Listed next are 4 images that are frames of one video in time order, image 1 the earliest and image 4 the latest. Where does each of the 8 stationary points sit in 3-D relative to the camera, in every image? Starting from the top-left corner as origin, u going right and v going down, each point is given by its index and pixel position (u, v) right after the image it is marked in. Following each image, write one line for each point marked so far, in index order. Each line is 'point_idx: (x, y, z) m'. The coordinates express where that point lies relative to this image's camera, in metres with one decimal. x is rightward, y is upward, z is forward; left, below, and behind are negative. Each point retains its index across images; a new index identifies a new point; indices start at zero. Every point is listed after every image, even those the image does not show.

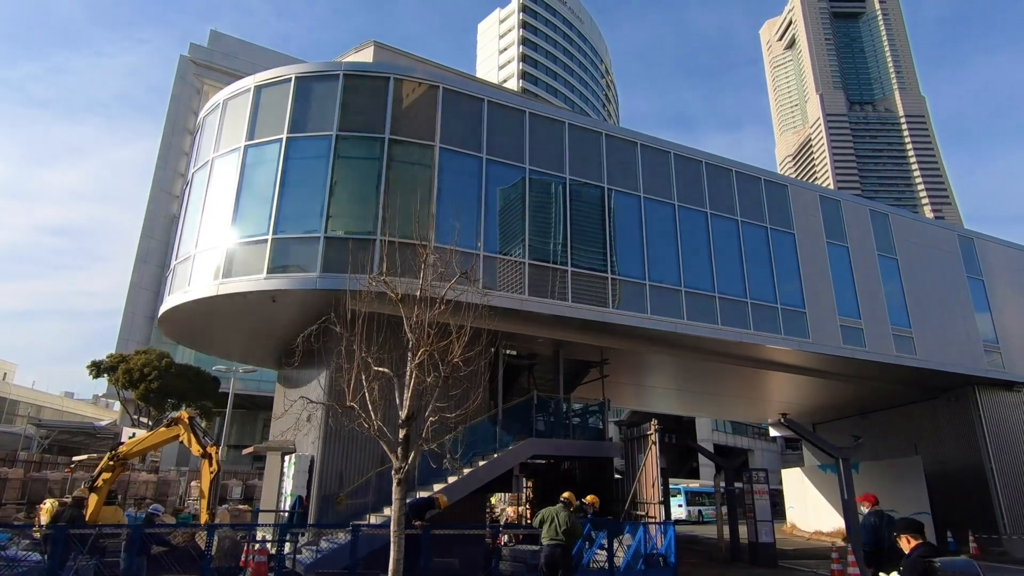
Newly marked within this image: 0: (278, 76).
0: (-5.4, +4.9, +15.1) m
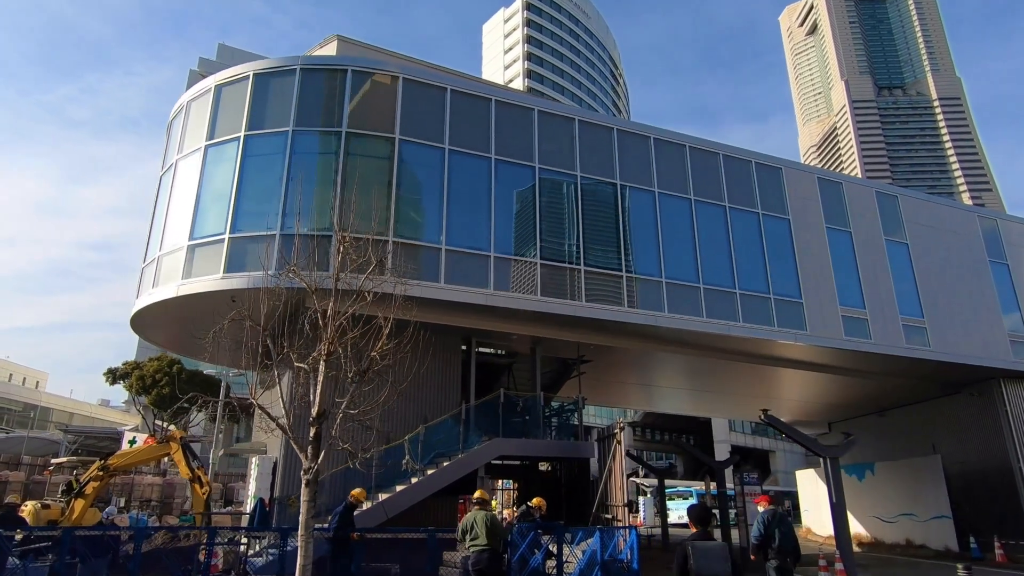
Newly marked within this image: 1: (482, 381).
0: (-6.2, +4.9, +14.8) m
1: (-0.8, -2.8, +20.2) m
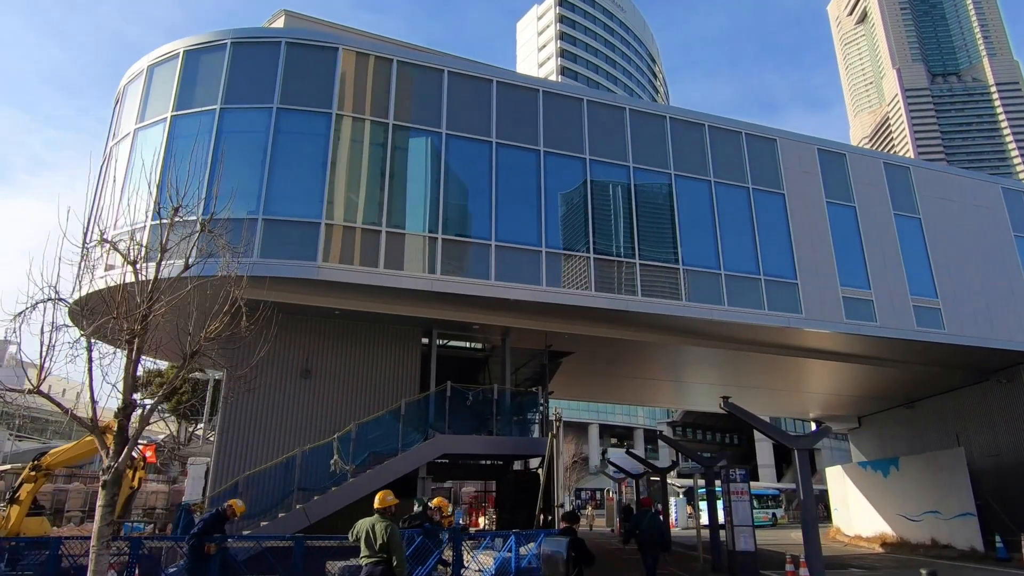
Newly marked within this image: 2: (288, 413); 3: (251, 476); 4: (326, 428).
0: (-7.4, +5.0, +14.2) m
1: (-1.4, -2.5, +19.2) m
2: (-4.6, -2.5, +13.5) m
3: (-4.5, -3.2, +11.2) m
4: (-3.9, -2.9, +13.8) m
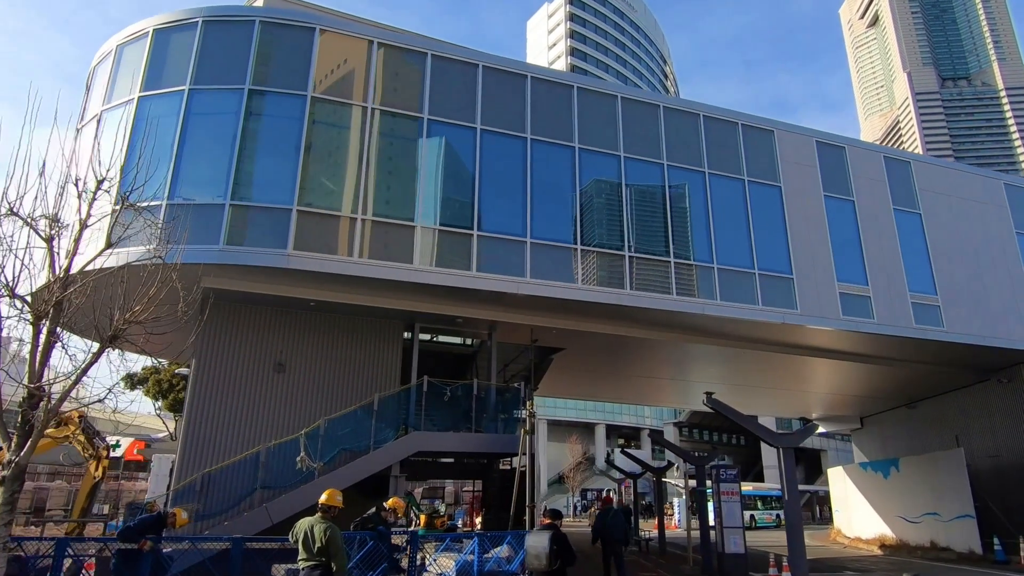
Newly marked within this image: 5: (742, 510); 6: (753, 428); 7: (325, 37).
0: (-7.7, +5.2, +13.7) m
1: (-1.8, -2.3, +18.7) m
2: (-5.0, -2.3, +13.0) m
3: (-4.9, -3.0, +10.8) m
4: (-4.3, -2.7, +13.3) m
5: (+4.9, -4.7, +14.0) m
6: (+4.2, -2.4, +11.1) m
7: (-3.9, +5.2, +13.8) m
